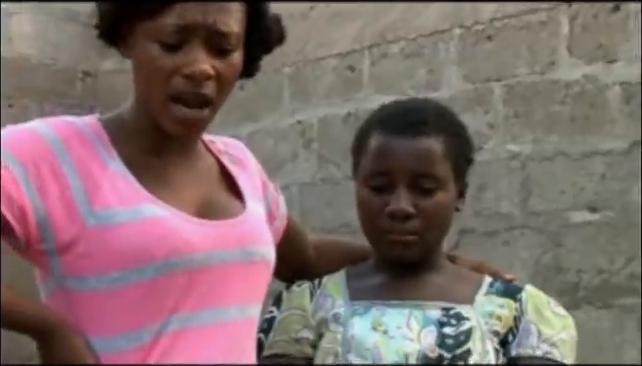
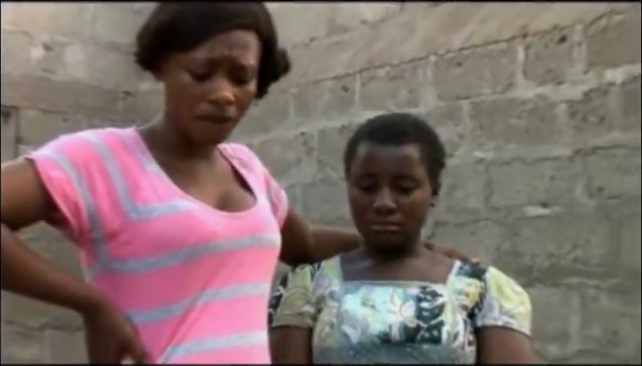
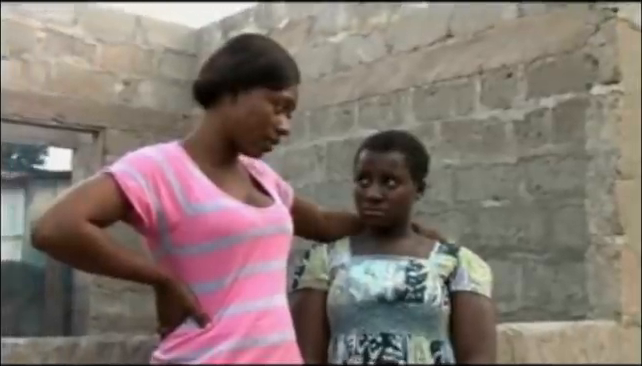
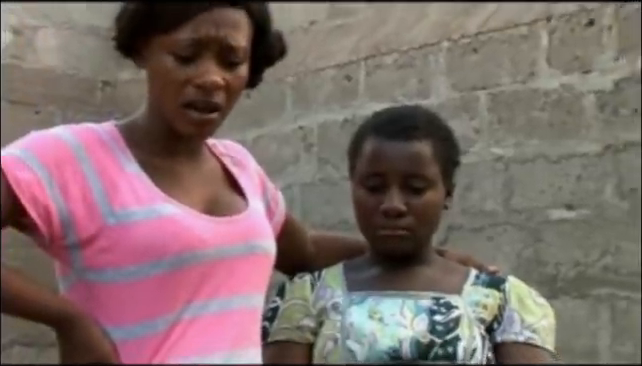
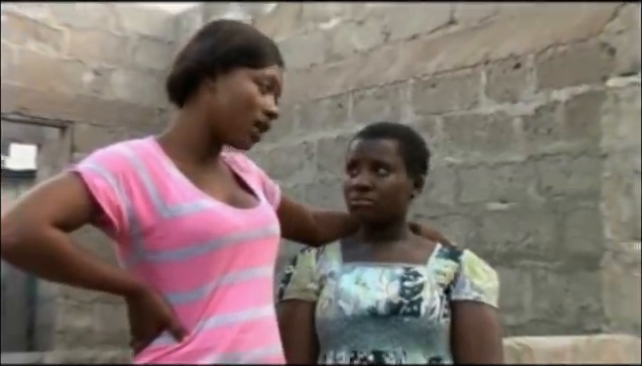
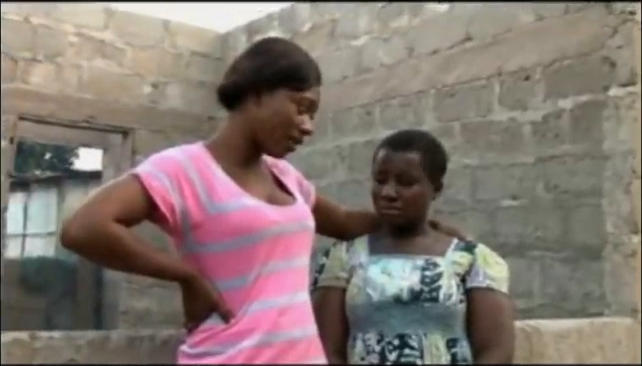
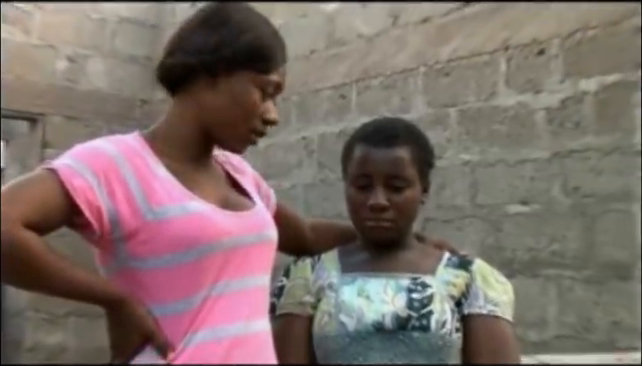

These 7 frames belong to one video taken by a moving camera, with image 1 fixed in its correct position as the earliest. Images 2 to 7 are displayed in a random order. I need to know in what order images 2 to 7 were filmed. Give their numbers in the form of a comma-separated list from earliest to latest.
4, 2, 7, 5, 3, 6
